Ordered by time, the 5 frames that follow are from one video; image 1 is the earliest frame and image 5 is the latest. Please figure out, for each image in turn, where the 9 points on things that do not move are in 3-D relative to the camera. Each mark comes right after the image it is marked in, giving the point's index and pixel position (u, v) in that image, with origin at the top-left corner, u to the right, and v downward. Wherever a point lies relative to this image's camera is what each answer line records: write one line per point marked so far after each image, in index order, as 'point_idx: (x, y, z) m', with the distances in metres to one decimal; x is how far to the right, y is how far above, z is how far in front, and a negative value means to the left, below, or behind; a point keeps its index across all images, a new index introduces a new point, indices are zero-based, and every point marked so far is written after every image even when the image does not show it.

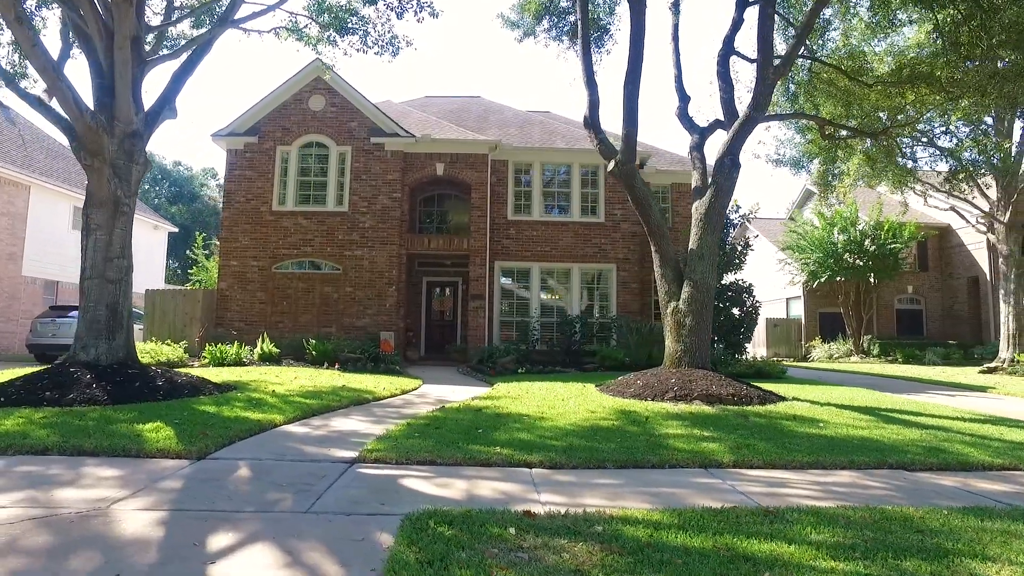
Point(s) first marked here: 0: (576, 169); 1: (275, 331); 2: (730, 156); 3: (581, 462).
0: (+1.9, +3.4, +17.0) m
1: (-6.2, -1.1, +15.5) m
2: (+3.7, +2.2, +10.0) m
3: (+0.6, -1.5, +5.1) m
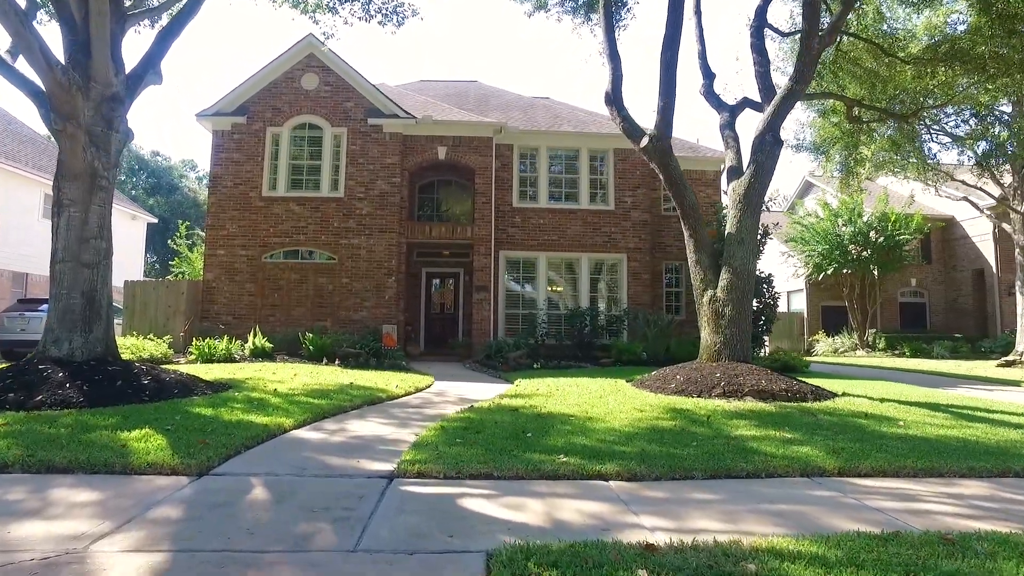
0: (+2.0, +3.6, +16.2) m
1: (-6.0, -0.9, +14.4) m
2: (+4.0, +2.4, +9.3) m
3: (+1.1, -1.3, +4.3) m
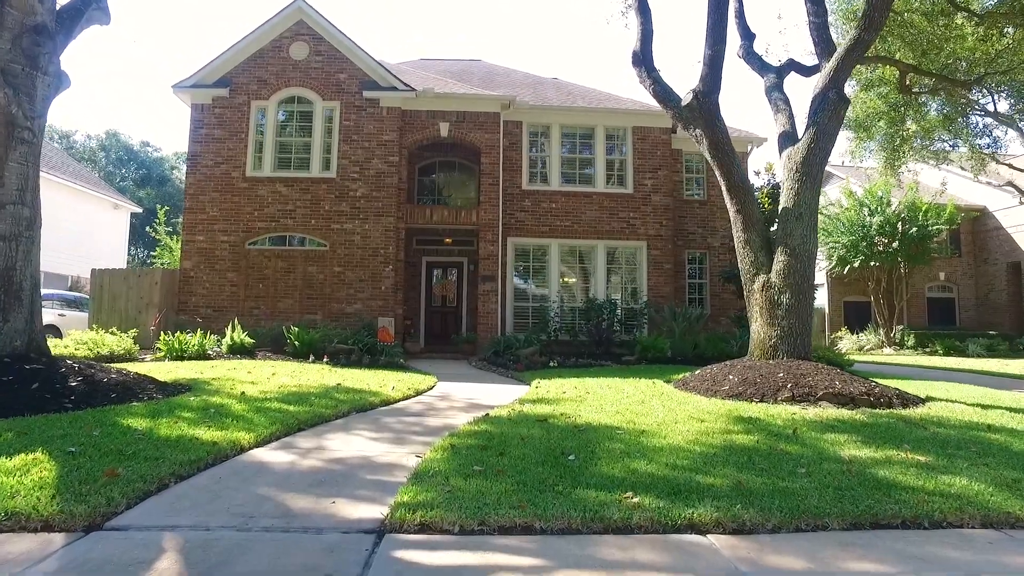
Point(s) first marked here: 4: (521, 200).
0: (+2.2, +3.8, +14.8) m
1: (-5.8, -0.7, +13.0) m
2: (+4.2, +2.6, +7.9) m
3: (+1.3, -1.1, +2.9) m
4: (+0.2, +2.1, +14.4) m
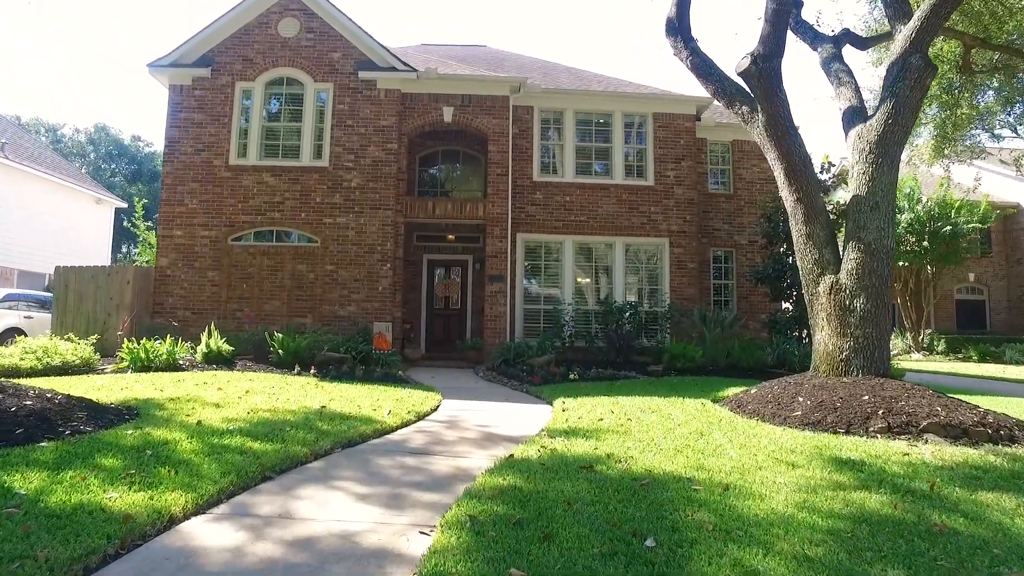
0: (+2.4, +3.8, +13.5) m
1: (-5.5, -0.7, +11.8) m
2: (+4.5, +2.6, +6.6) m
3: (+1.5, -1.2, +1.6) m
4: (+0.4, +2.1, +13.1) m
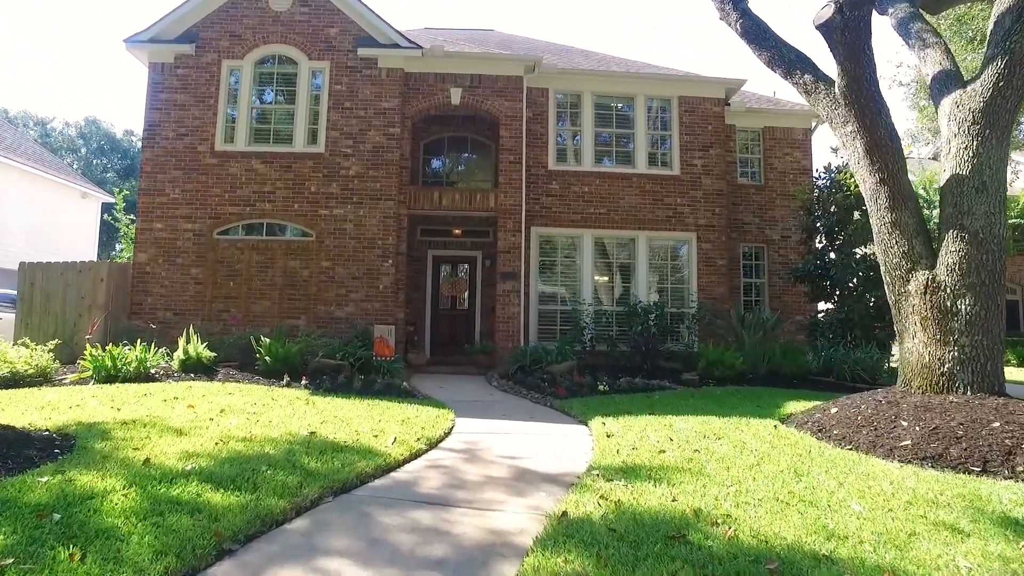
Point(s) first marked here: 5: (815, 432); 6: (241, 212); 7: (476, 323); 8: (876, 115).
0: (+2.7, +3.8, +12.4) m
1: (-5.3, -0.6, +10.6) m
2: (+4.8, +2.6, +5.5) m
3: (+1.8, -1.1, +0.5) m
4: (+0.7, +2.1, +12.0) m
5: (+2.6, -1.2, +5.1) m
6: (-4.9, +1.4, +10.9) m
7: (-0.7, -0.7, +12.4) m
8: (+3.5, +1.7, +5.8) m
